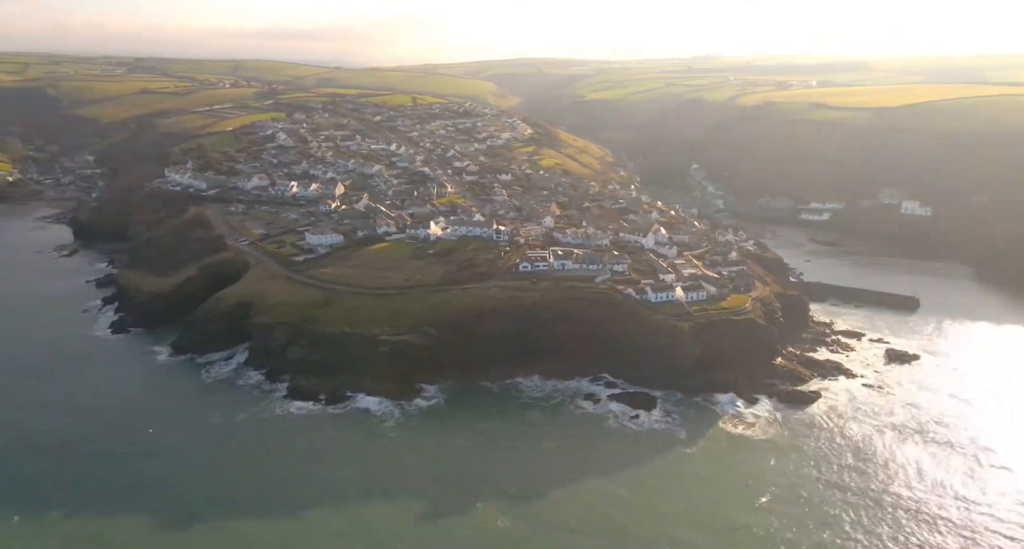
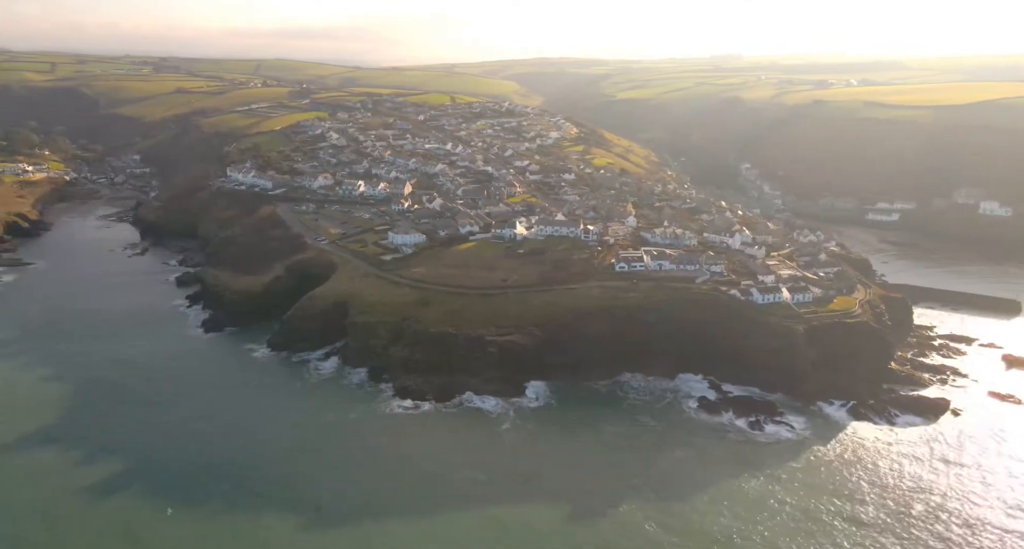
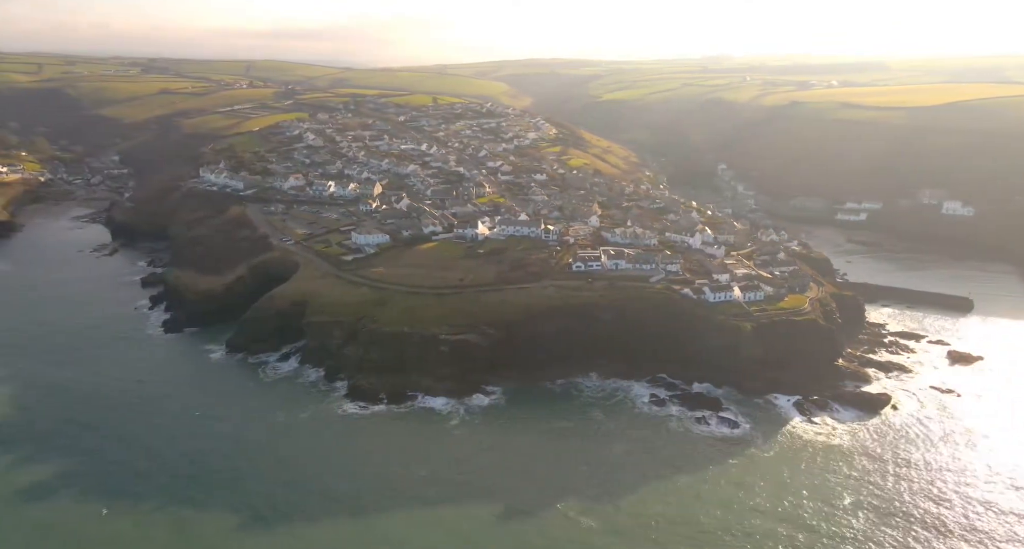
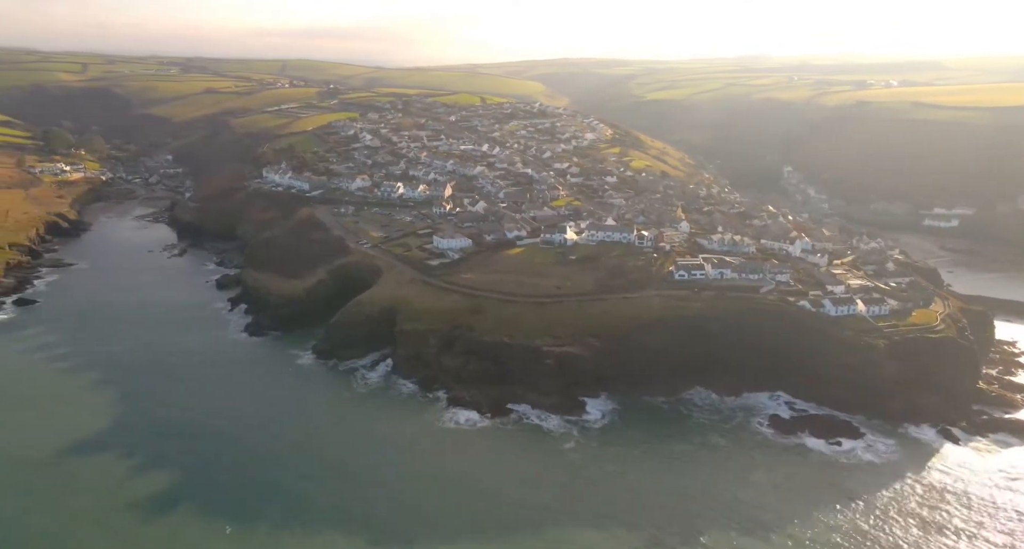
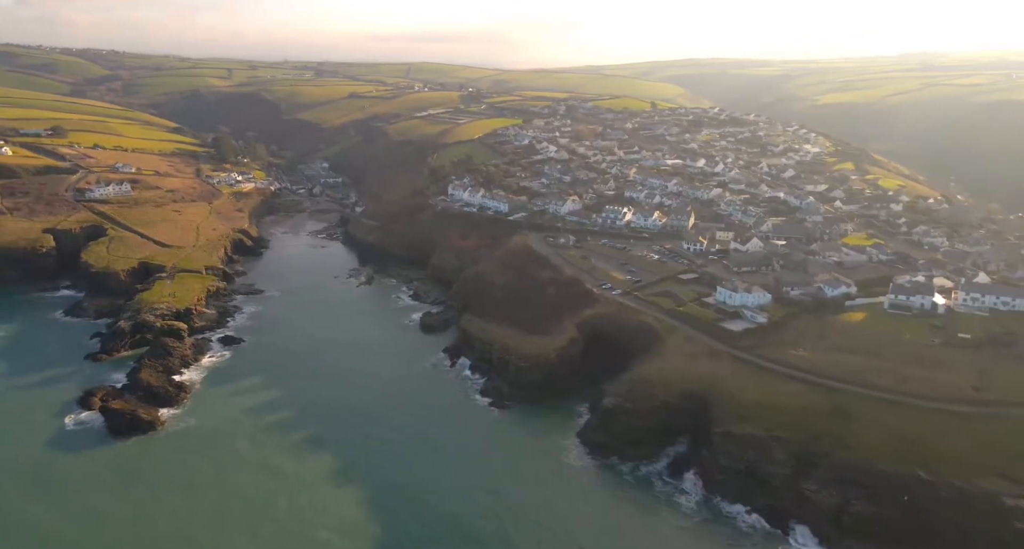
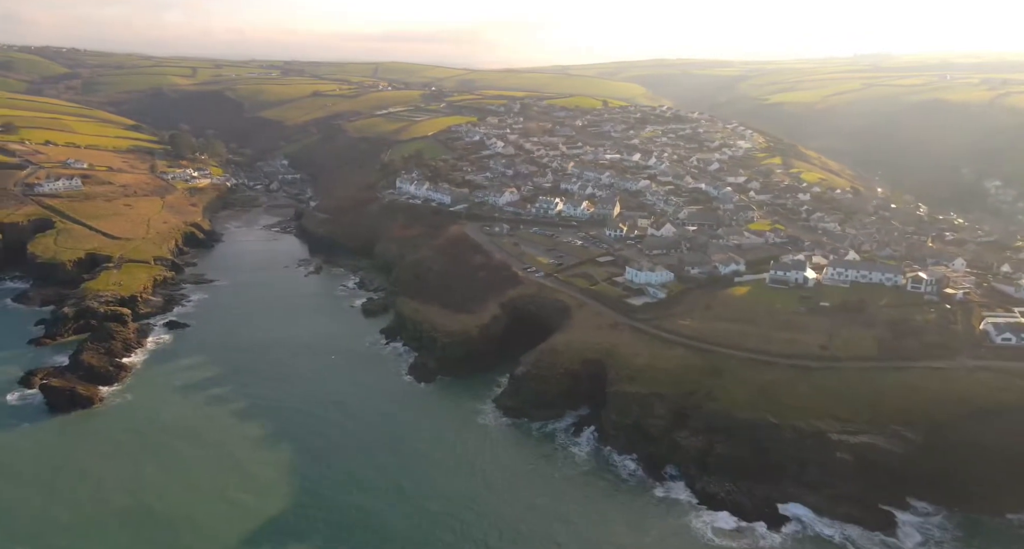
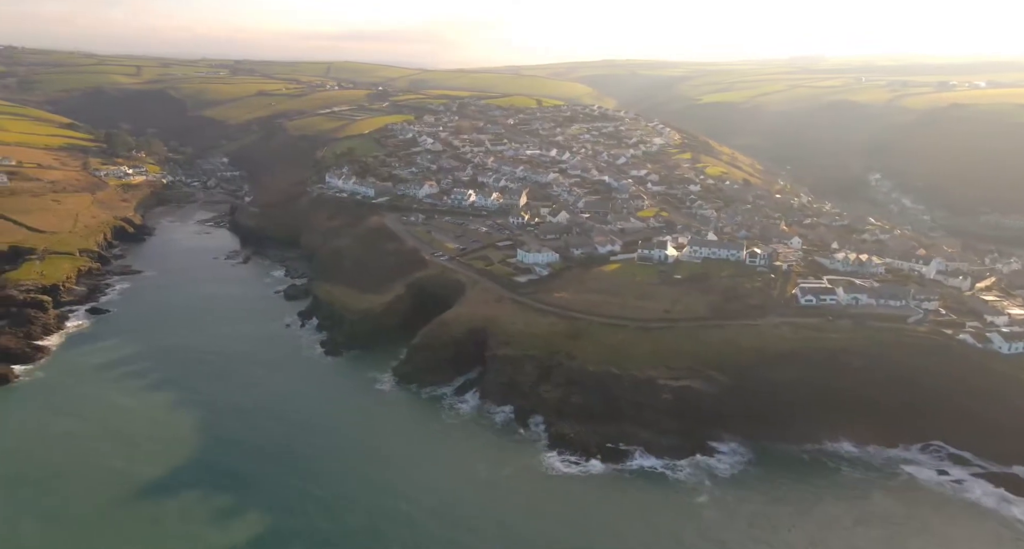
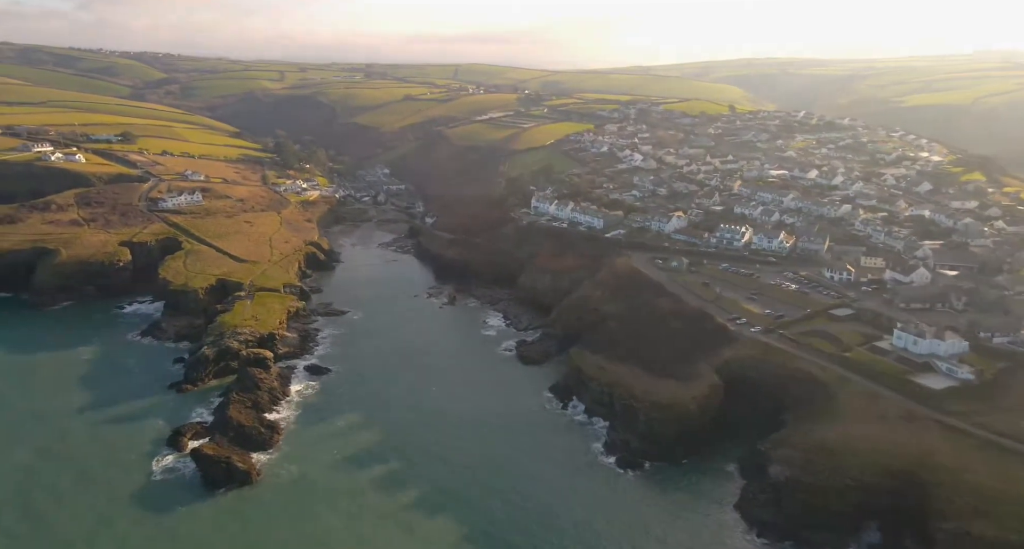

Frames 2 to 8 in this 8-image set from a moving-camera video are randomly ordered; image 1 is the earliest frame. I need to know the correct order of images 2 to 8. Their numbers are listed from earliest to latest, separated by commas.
3, 2, 4, 7, 6, 5, 8
